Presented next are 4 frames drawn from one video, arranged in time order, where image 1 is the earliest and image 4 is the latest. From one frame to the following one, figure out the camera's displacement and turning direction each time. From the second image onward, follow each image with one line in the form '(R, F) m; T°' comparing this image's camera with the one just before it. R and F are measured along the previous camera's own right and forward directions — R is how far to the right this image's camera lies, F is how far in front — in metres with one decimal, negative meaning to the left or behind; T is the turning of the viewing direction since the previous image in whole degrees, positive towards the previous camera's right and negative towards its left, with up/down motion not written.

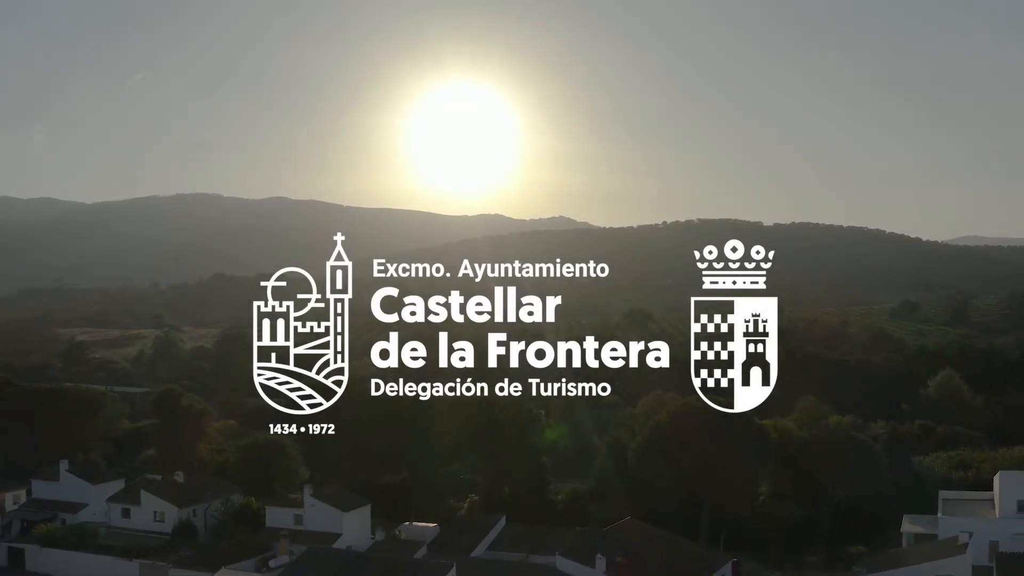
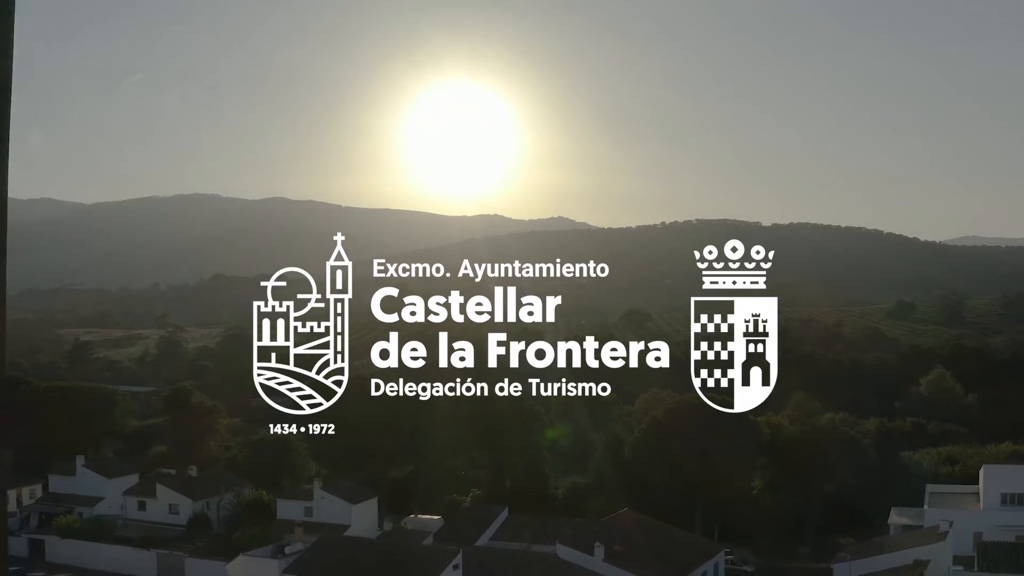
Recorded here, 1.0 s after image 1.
(-0.1, -1.0) m; 0°
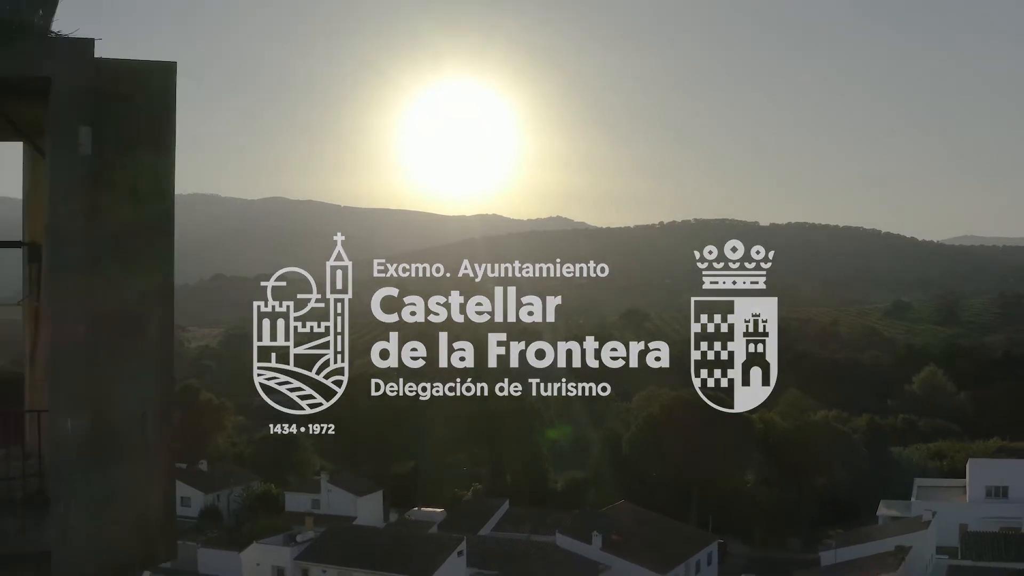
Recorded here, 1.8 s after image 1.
(0.0, -0.9) m; 0°
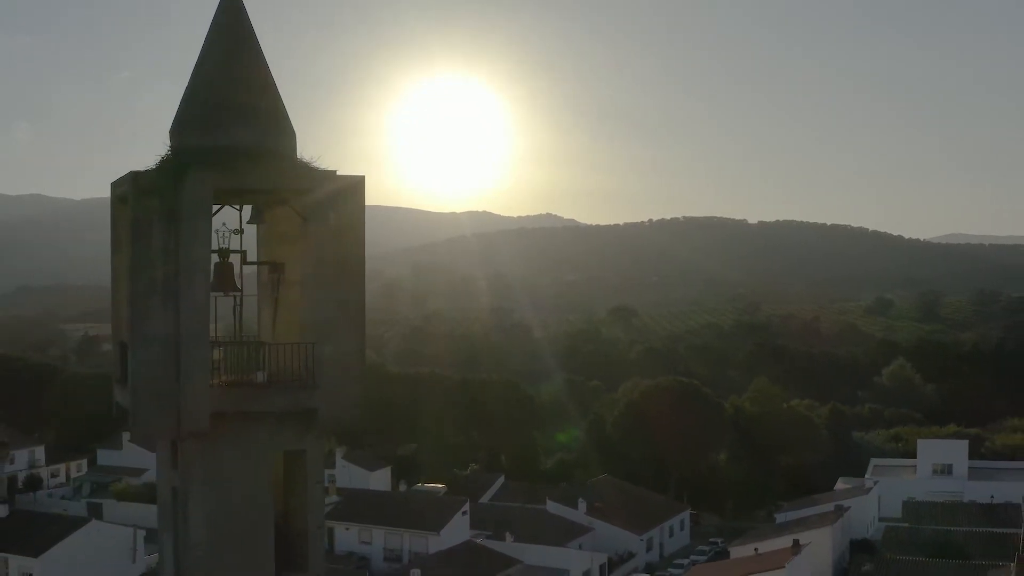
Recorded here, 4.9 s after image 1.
(-0.1, -3.2) m; 0°
